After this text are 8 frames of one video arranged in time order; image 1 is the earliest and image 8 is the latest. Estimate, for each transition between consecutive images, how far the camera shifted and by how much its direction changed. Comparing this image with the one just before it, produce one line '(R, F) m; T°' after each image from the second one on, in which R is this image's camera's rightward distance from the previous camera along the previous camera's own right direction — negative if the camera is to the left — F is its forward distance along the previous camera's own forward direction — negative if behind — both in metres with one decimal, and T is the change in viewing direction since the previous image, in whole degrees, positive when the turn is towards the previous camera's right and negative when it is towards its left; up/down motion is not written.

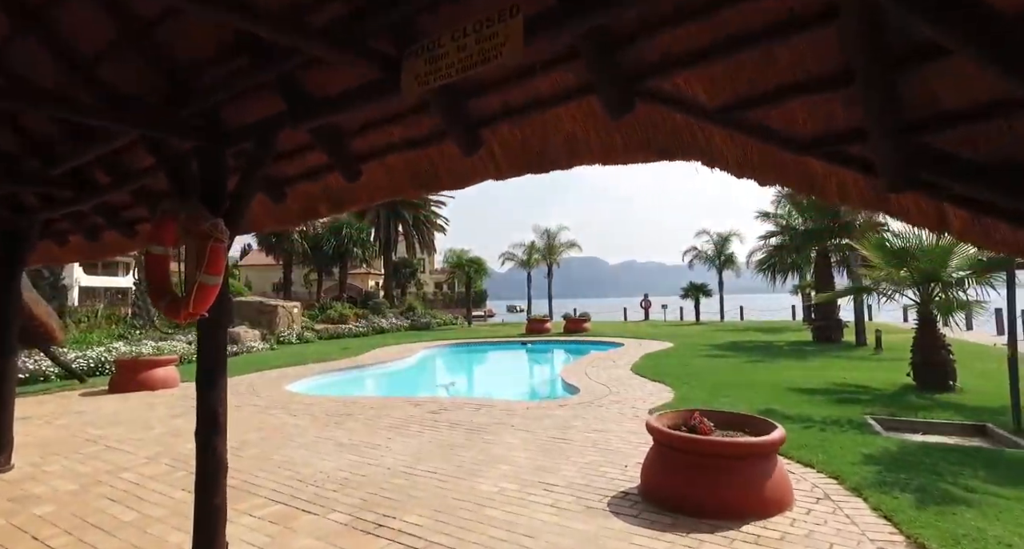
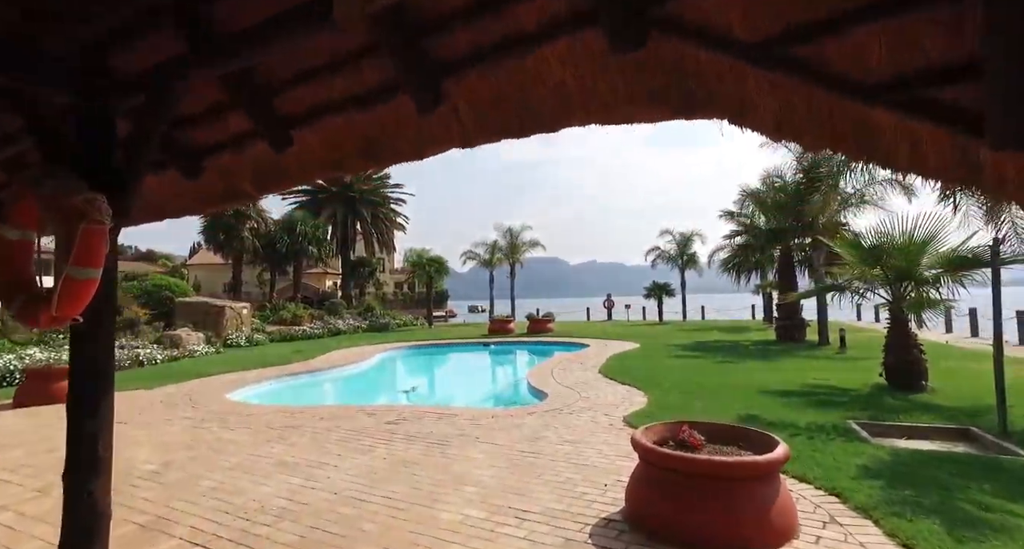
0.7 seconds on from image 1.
(0.0, +0.6) m; +4°
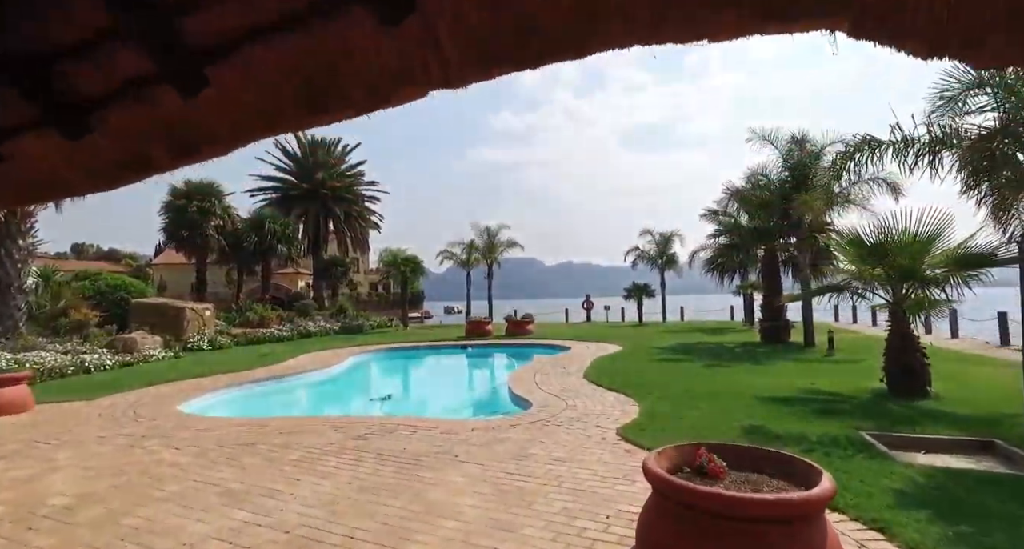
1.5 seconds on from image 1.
(-0.1, +0.7) m; +3°
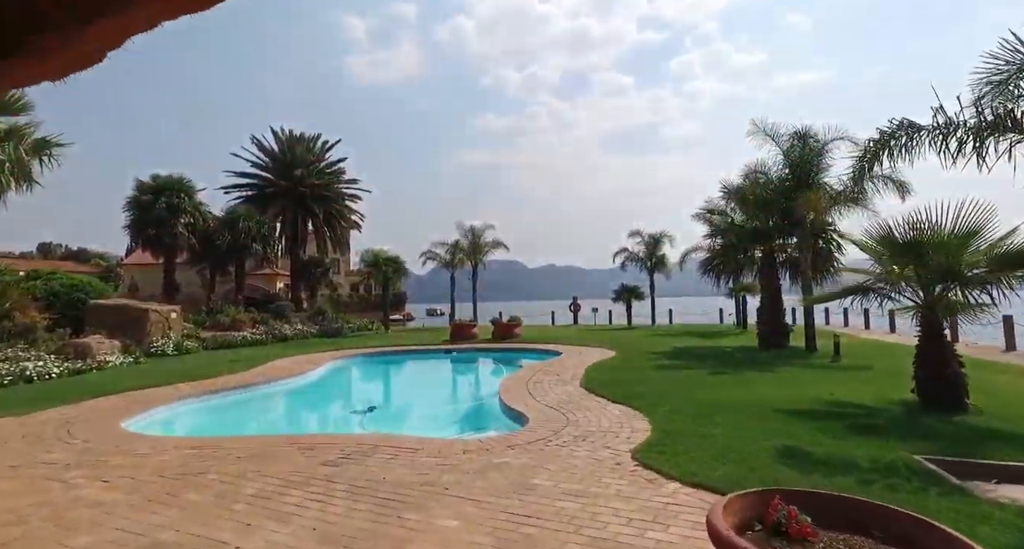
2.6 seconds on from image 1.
(-0.2, +1.0) m; +2°
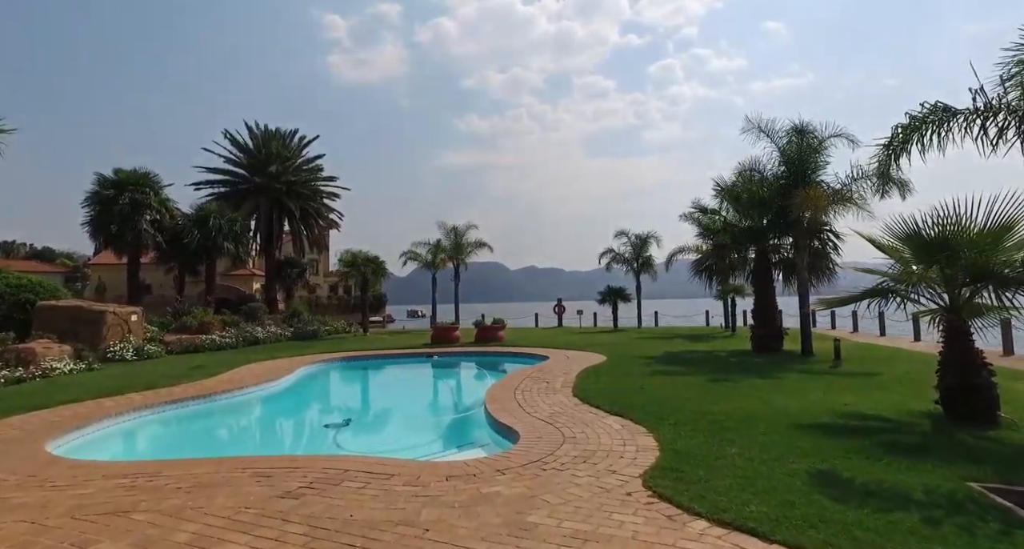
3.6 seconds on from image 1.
(-0.1, +0.8) m; +2°
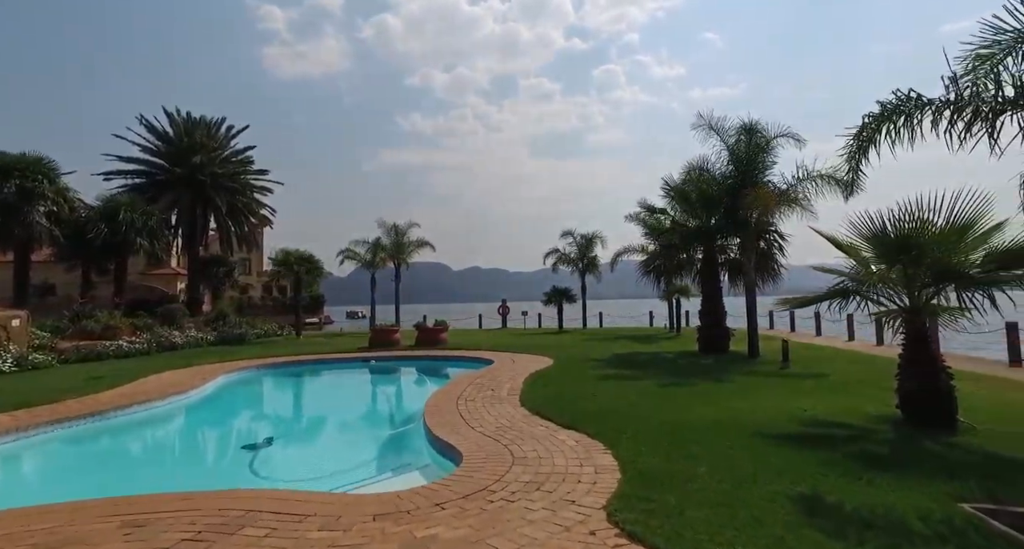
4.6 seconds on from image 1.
(0.0, +0.8) m; +6°
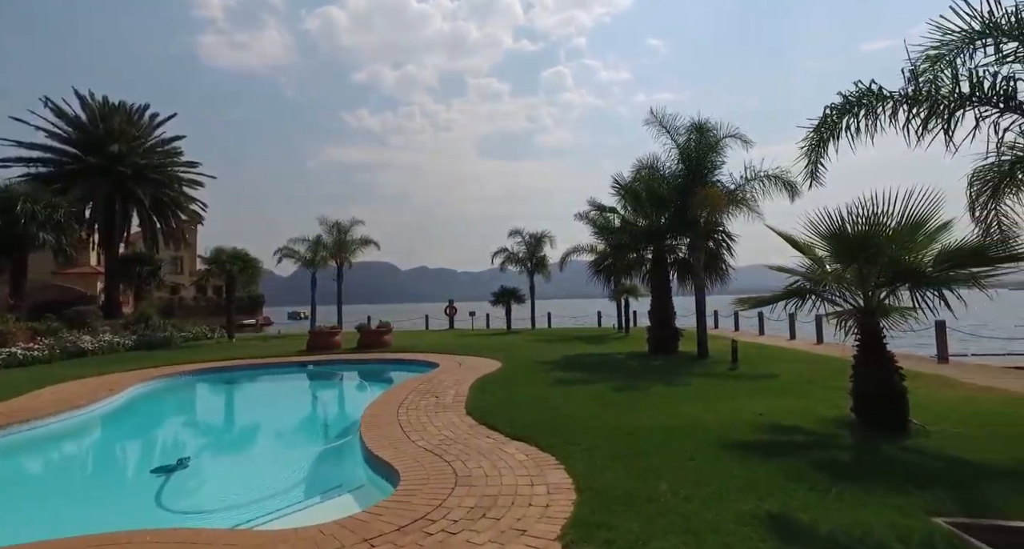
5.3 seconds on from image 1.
(0.0, +0.6) m; +6°
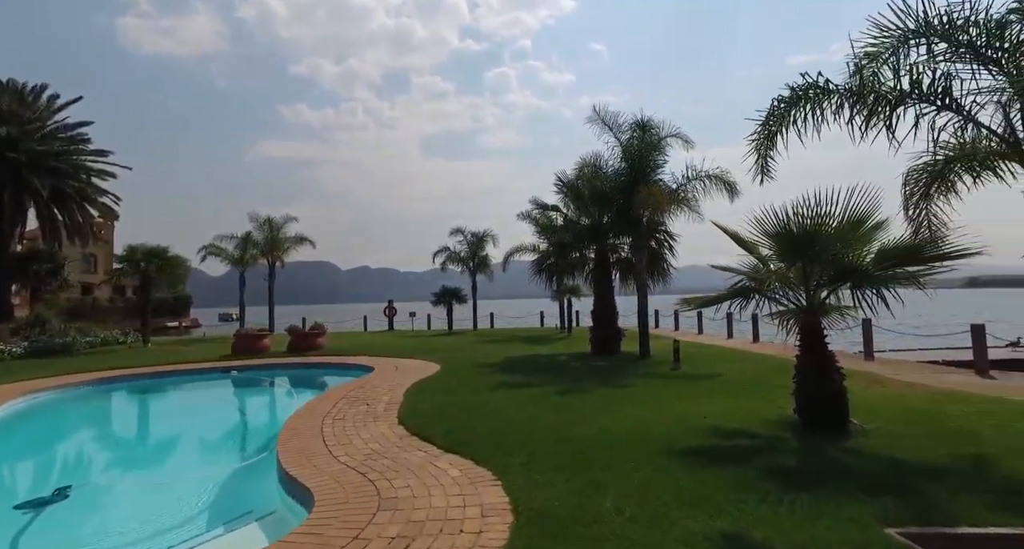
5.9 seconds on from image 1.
(+0.1, +0.5) m; +6°
